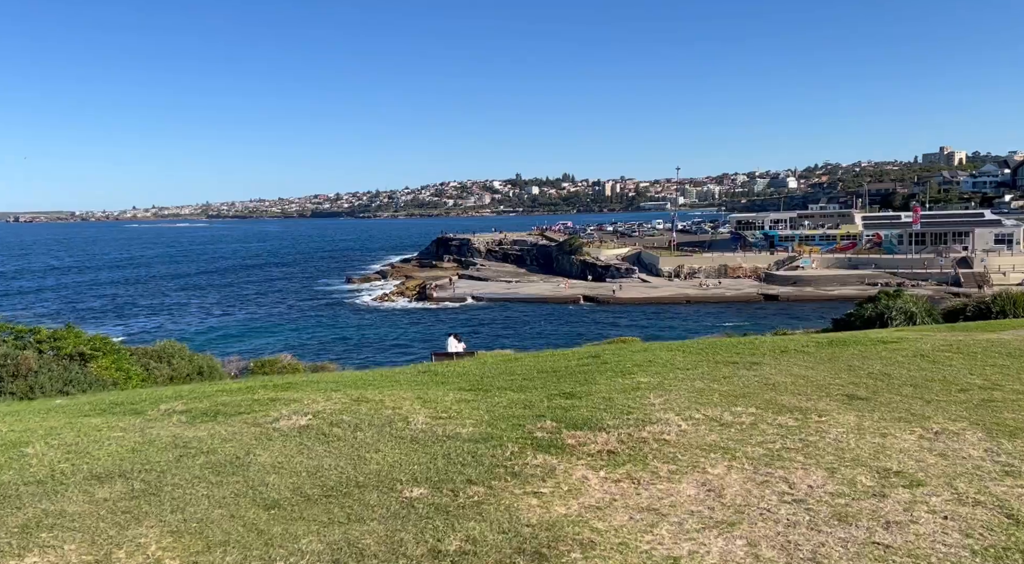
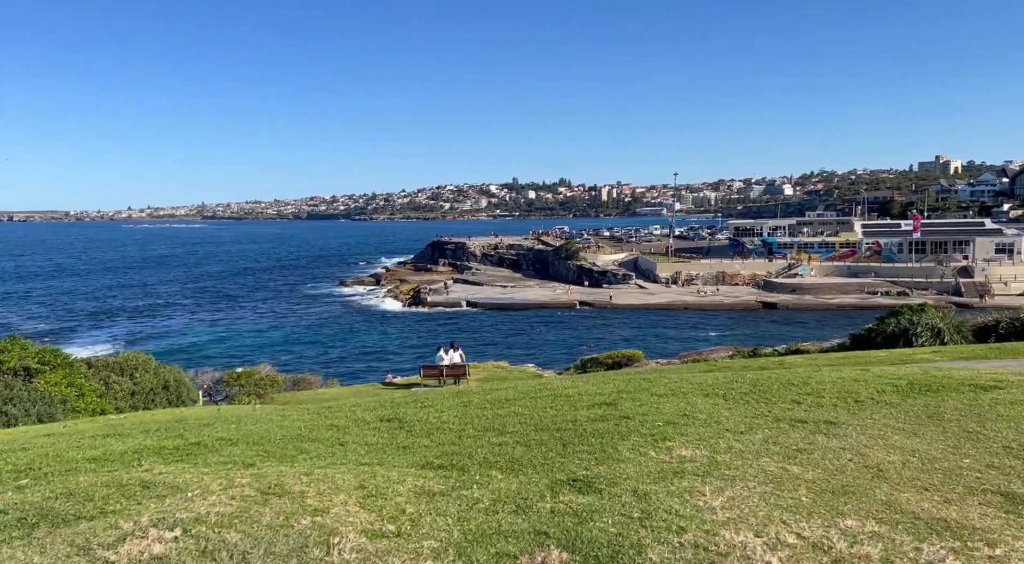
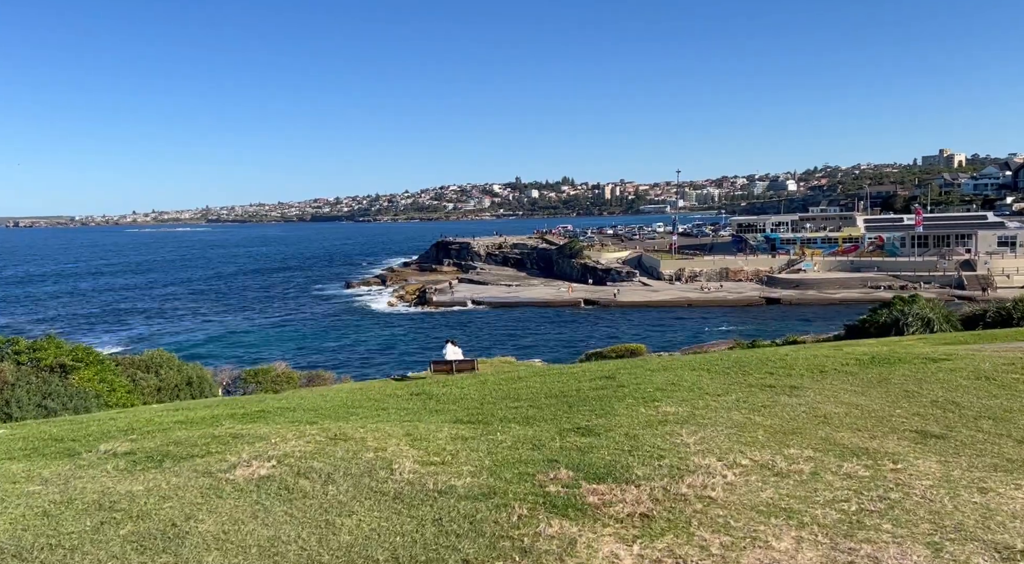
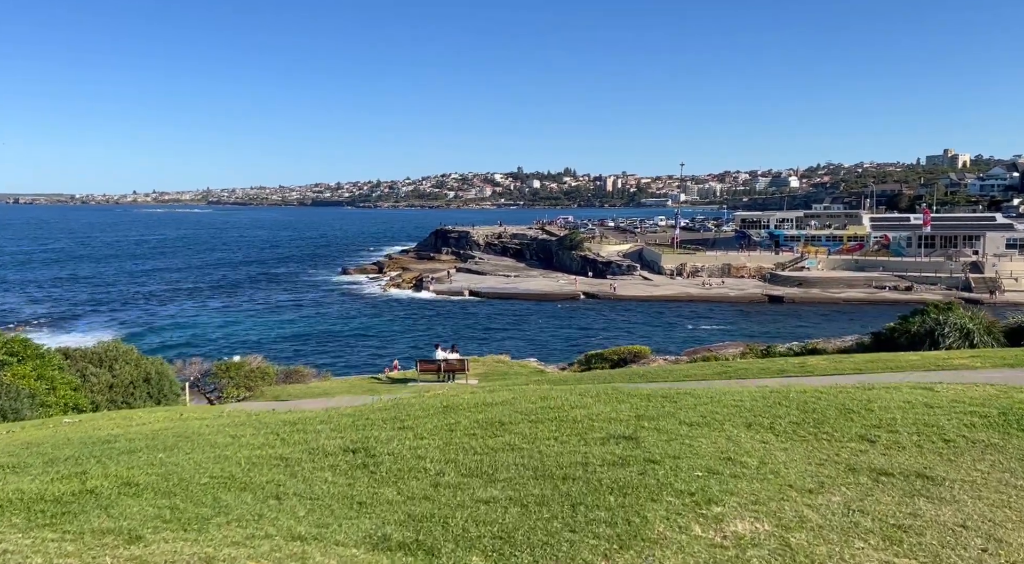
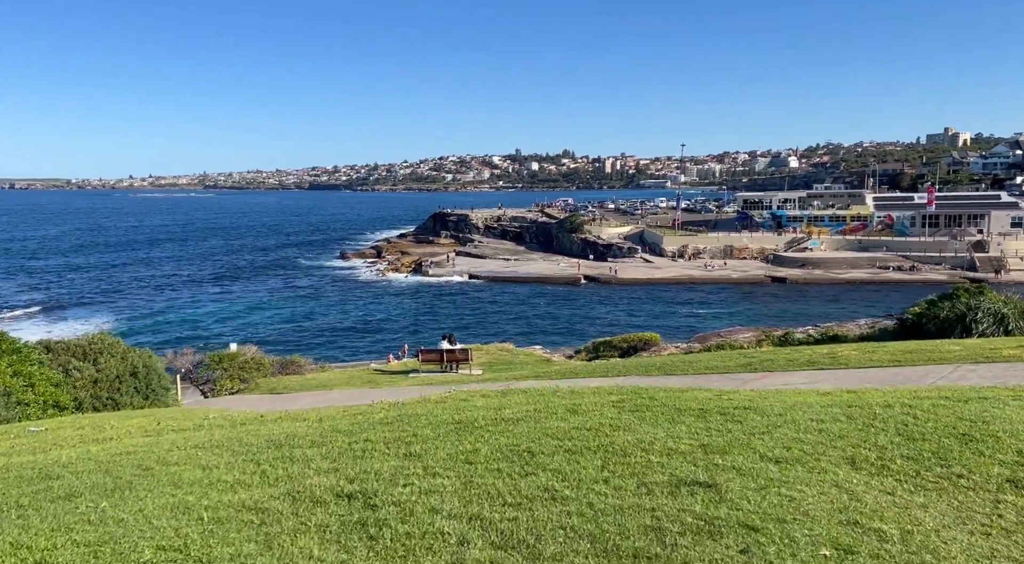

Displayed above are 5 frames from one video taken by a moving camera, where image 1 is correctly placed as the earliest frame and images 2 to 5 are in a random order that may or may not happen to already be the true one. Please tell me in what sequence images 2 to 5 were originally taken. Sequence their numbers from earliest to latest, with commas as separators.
3, 2, 4, 5
